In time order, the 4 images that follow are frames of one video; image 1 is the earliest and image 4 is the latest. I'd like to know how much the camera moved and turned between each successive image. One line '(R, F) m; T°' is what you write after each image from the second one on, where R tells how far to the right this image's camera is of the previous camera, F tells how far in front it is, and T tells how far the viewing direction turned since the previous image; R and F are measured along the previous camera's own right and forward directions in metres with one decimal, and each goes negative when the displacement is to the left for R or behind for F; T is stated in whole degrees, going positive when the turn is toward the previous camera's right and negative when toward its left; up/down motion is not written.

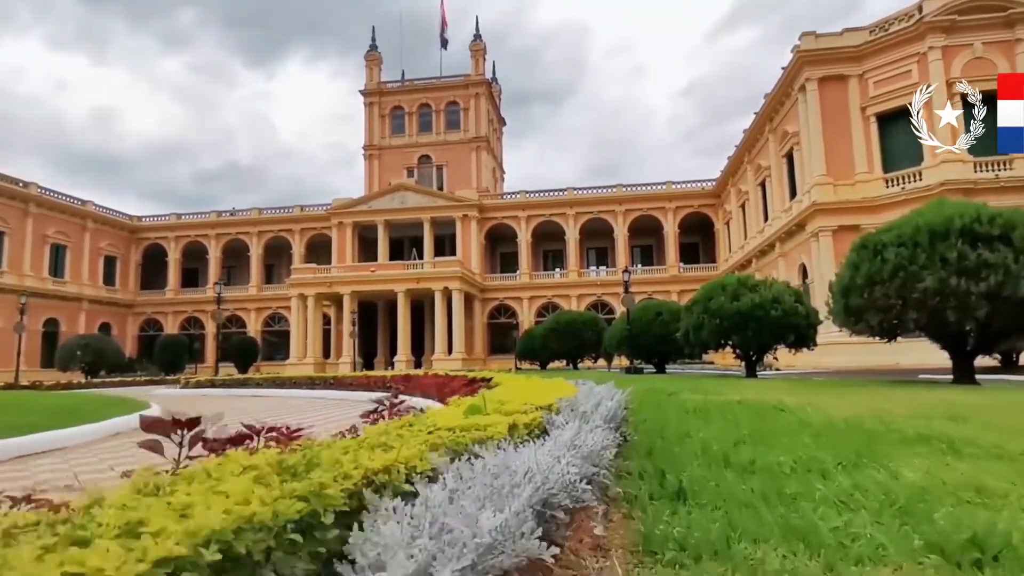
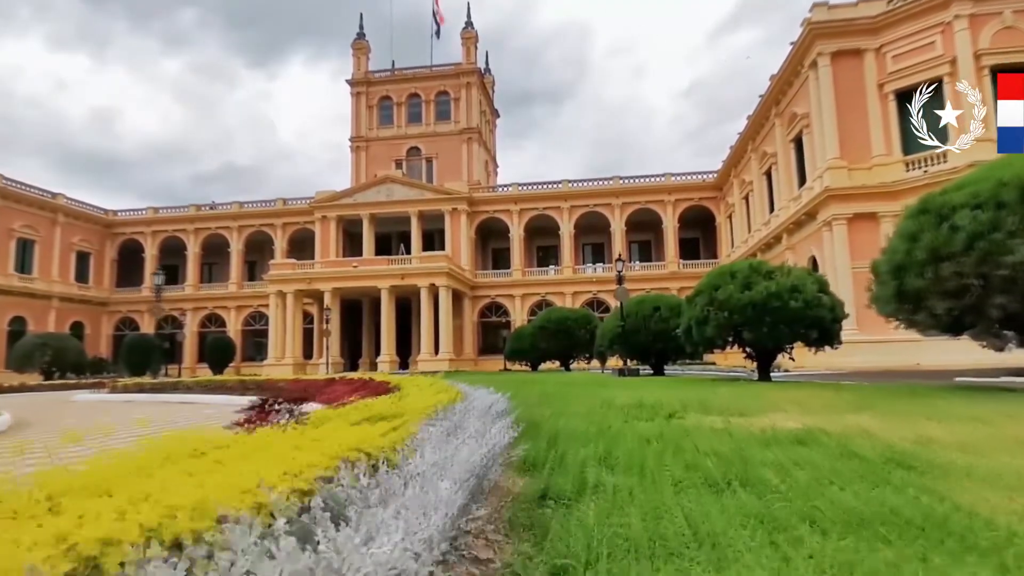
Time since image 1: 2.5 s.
(+0.5, +2.0) m; 0°
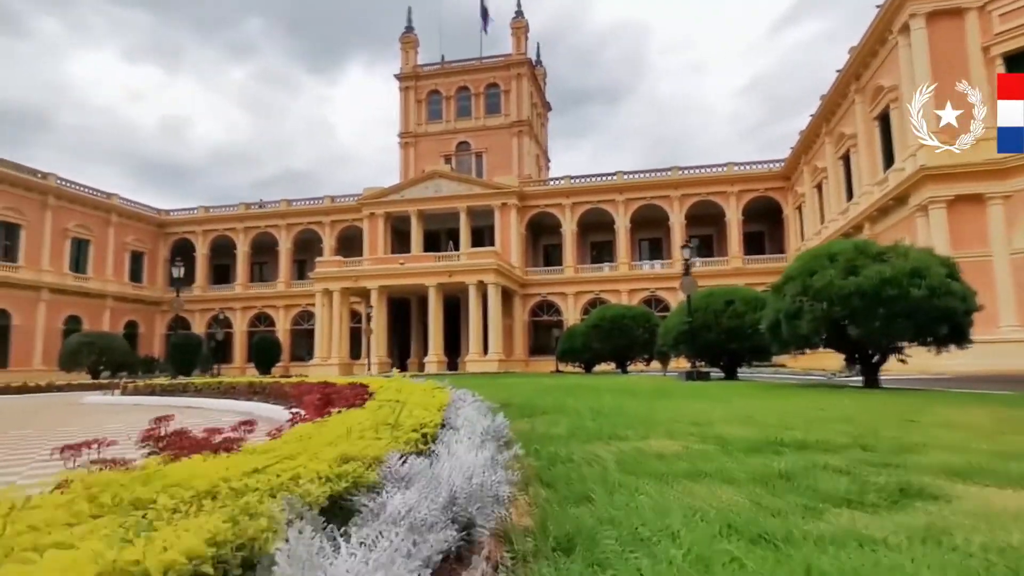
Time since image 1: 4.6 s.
(+0.1, +1.7) m; -5°
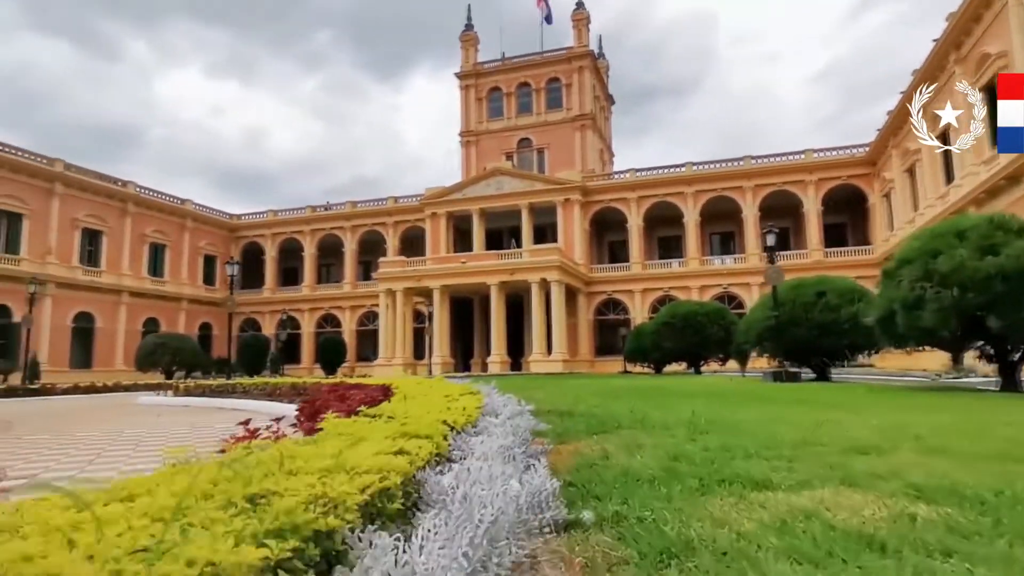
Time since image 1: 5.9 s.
(0.0, +1.0) m; -6°
